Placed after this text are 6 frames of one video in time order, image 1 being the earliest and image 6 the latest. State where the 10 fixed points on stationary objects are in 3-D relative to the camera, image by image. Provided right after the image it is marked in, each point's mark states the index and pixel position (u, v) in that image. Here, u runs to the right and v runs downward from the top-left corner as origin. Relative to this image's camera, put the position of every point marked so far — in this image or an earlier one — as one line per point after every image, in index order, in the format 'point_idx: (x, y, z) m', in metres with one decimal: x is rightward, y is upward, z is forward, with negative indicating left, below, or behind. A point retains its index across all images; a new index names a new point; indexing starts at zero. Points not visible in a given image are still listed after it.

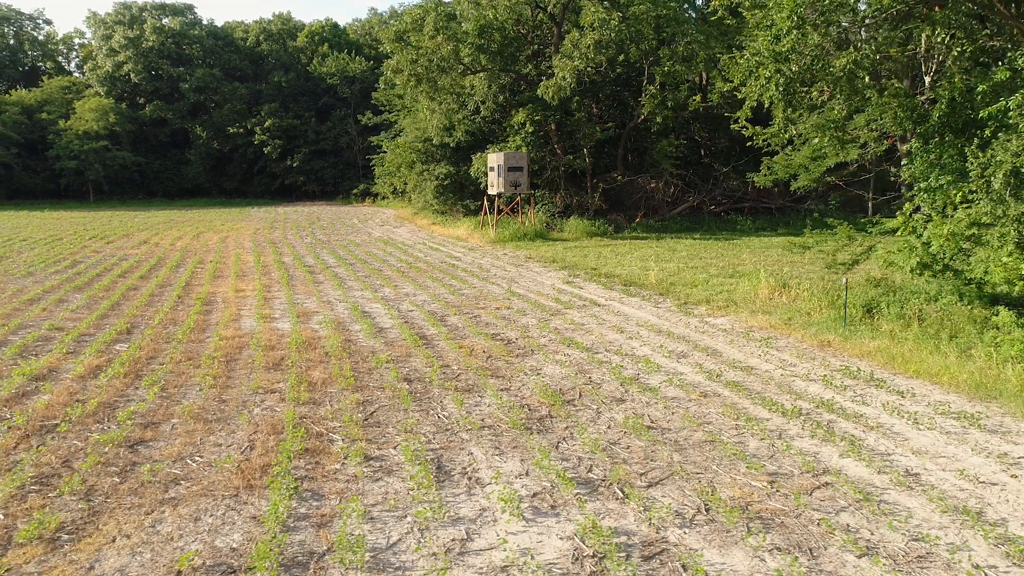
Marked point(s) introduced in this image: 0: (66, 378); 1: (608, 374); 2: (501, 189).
0: (-4.1, -0.8, +6.9) m
1: (+0.9, -0.8, +6.9) m
2: (-0.3, +2.7, +19.7) m
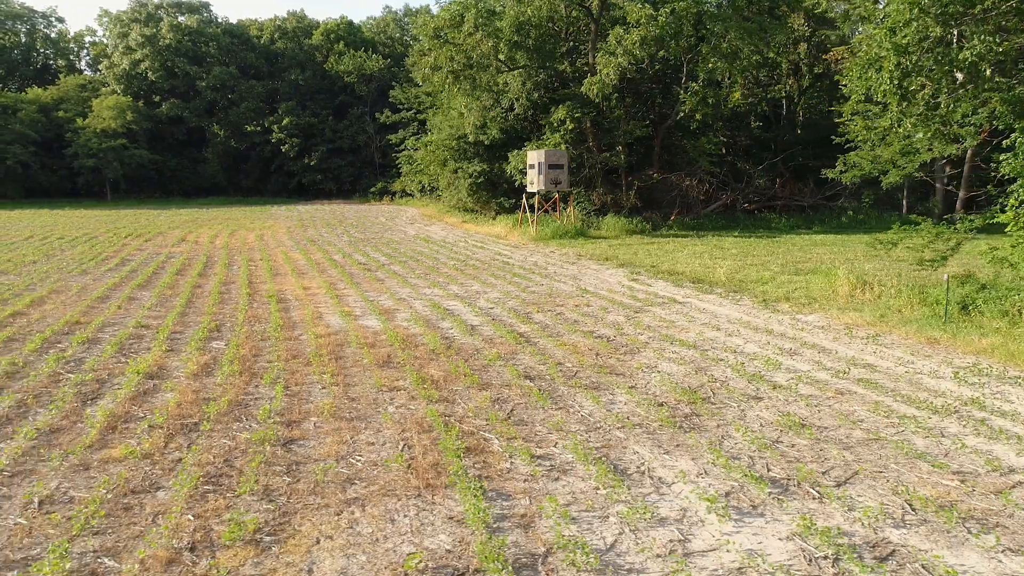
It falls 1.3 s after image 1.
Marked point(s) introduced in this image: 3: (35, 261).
0: (-3.0, -0.8, +6.8) m
1: (+2.0, -0.8, +6.8) m
2: (+0.8, +2.7, +19.6) m
3: (-9.8, +0.6, +15.2) m
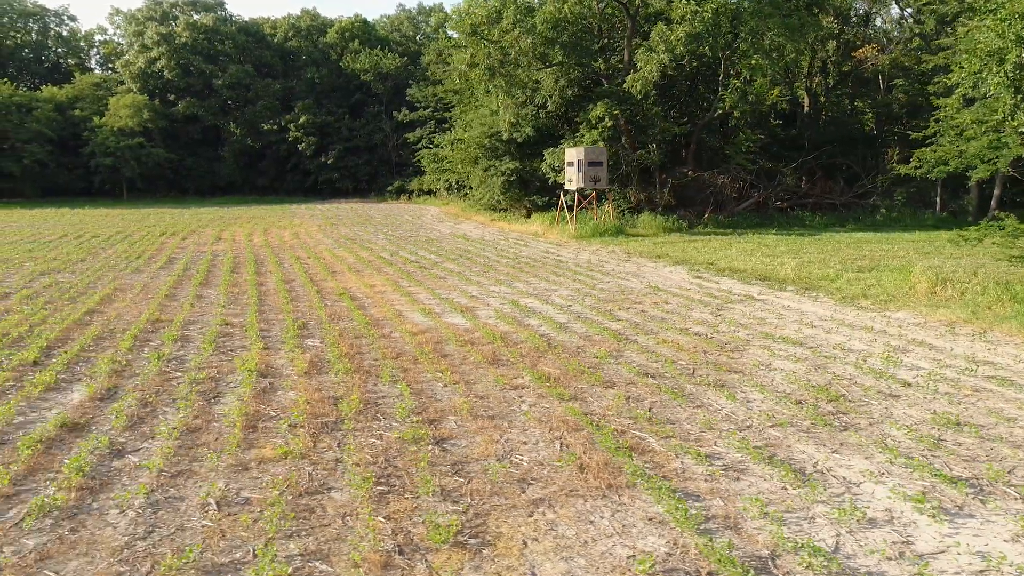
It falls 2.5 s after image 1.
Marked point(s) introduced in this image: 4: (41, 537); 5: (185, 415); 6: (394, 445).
0: (-2.0, -0.8, +6.6) m
1: (+3.1, -0.7, +6.7) m
2: (+1.8, +2.8, +19.5) m
3: (-8.8, +0.6, +15.0) m
4: (-2.4, -1.3, +3.7) m
5: (-2.4, -1.0, +5.5) m
6: (-0.8, -1.0, +4.9) m
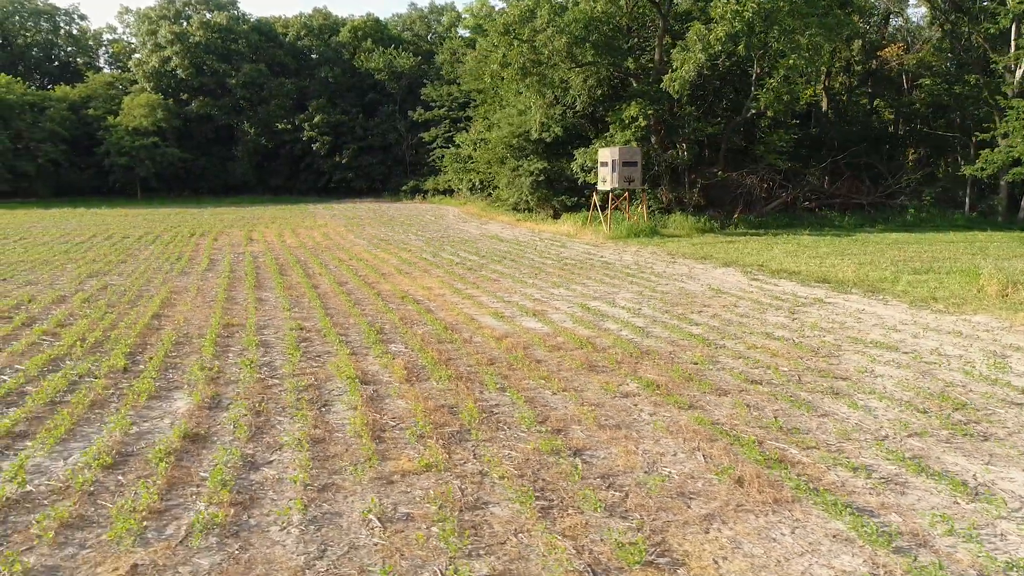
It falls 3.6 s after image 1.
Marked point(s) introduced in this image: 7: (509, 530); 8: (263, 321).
0: (-1.1, -0.8, +6.5) m
1: (+4.0, -0.8, +6.6) m
2: (+2.7, +2.7, +19.4) m
3: (-7.9, +0.5, +14.9) m
4: (-1.5, -1.3, +3.6) m
5: (-1.5, -1.0, +5.4) m
6: (+0.1, -1.1, +4.8) m
7: (0.0, -1.3, +3.8) m
8: (-3.1, -0.4, +9.0) m
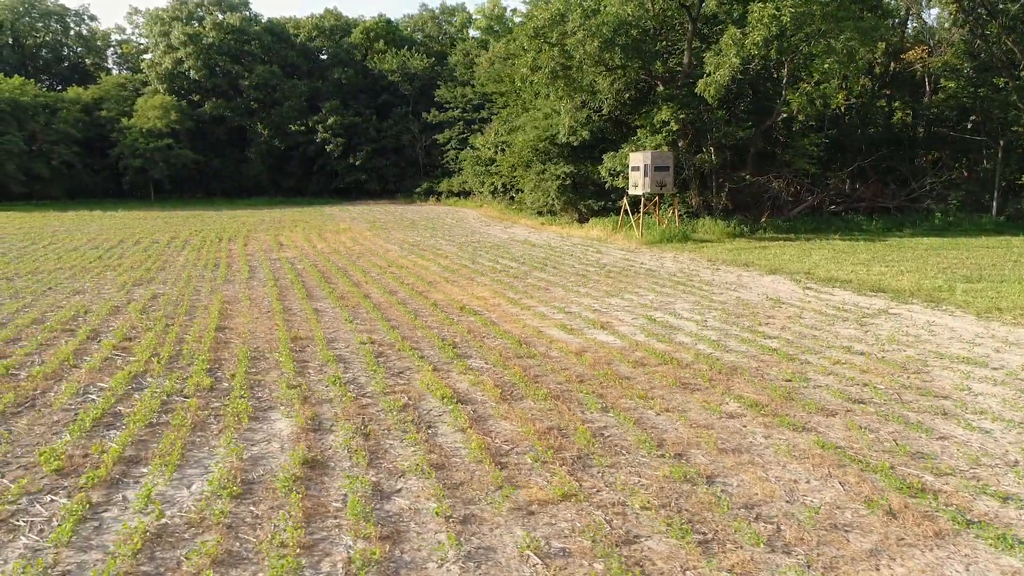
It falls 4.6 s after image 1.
0: (-0.2, -1.0, +6.4) m
1: (+4.8, -0.9, +6.5) m
2: (+3.6, +2.6, +19.3) m
3: (-7.0, +0.4, +14.8) m
4: (-0.6, -1.5, +3.5) m
5: (-0.7, -1.2, +5.3) m
6: (+1.0, -1.3, +4.7) m
7: (+0.8, -1.4, +3.7) m
8: (-2.2, -0.6, +8.9) m
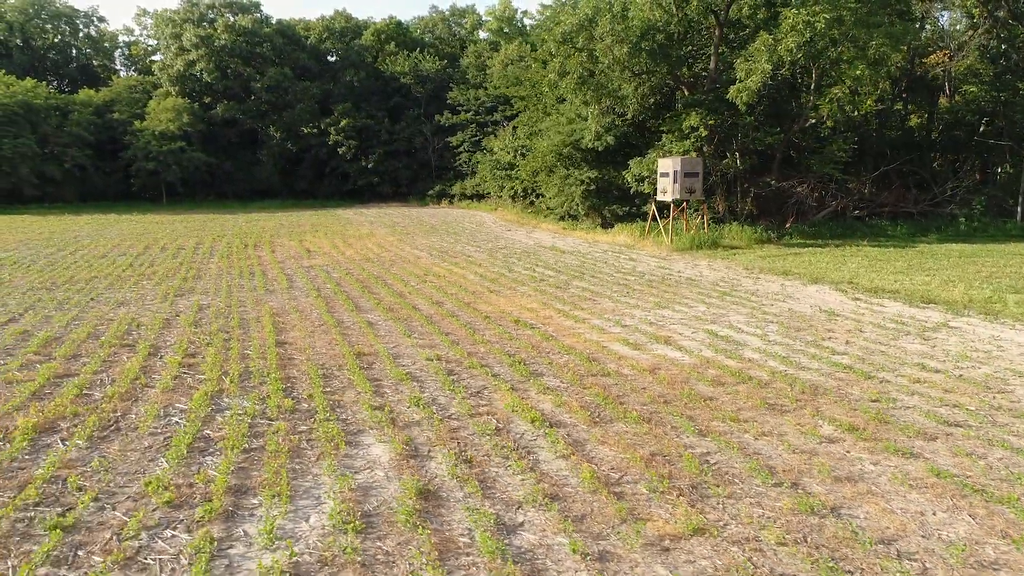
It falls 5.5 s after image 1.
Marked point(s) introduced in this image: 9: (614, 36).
0: (+0.6, -1.2, +6.3) m
1: (+5.6, -1.1, +6.4) m
2: (+4.3, +2.4, +19.2) m
3: (-6.3, +0.2, +14.7) m
4: (+0.2, -1.6, +3.4) m
5: (+0.1, -1.3, +5.2) m
6: (+1.7, -1.4, +4.6) m
7: (+1.6, -1.6, +3.6) m
8: (-1.5, -0.7, +8.8) m
9: (+2.7, +6.9, +20.0) m
